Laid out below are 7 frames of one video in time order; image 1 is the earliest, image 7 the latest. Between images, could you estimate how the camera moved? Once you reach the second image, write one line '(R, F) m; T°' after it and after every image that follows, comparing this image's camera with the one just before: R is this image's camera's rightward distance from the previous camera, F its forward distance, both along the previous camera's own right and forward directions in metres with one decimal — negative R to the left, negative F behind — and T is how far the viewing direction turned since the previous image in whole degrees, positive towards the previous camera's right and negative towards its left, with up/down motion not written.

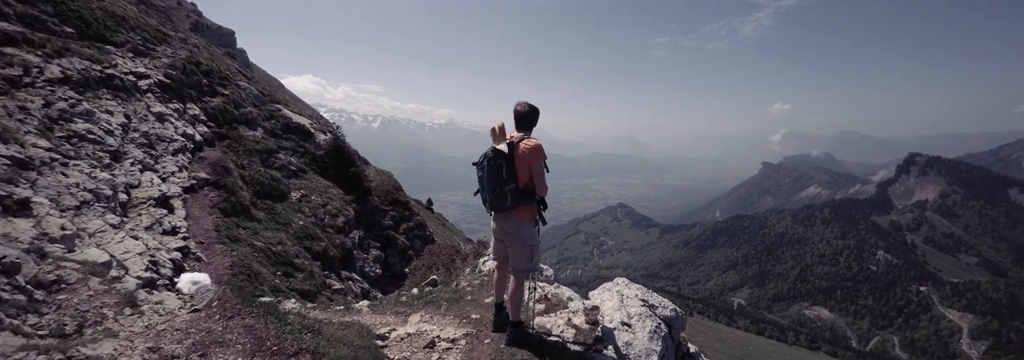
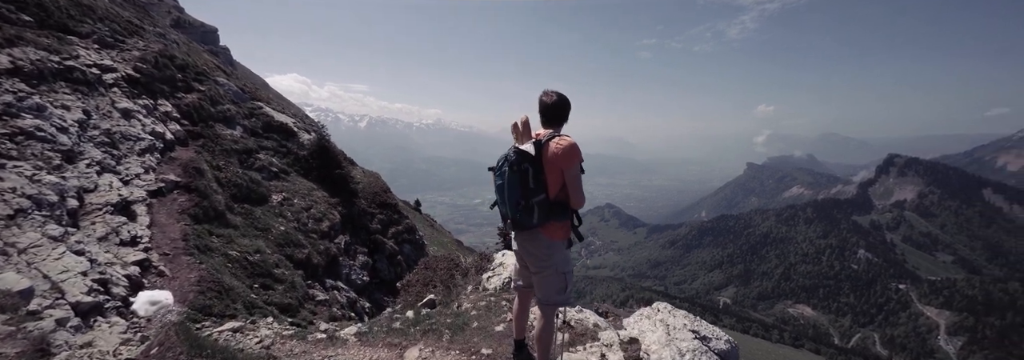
(-0.4, +1.1) m; +2°
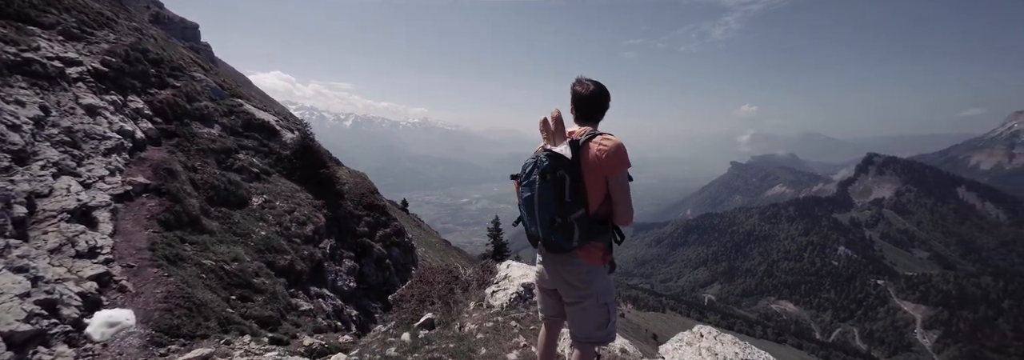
(-0.3, +0.8) m; +2°
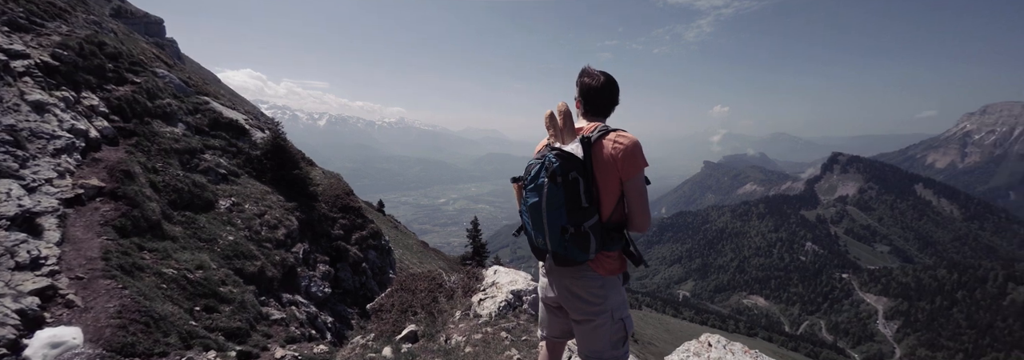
(-0.2, +0.4) m; +3°
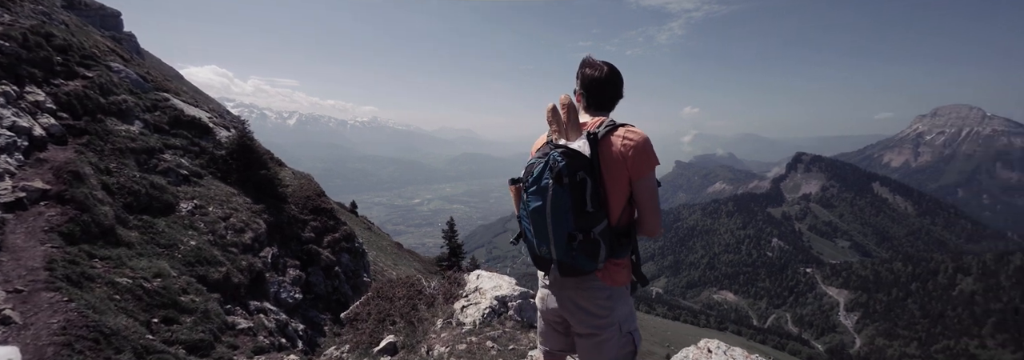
(-0.1, +0.3) m; +3°
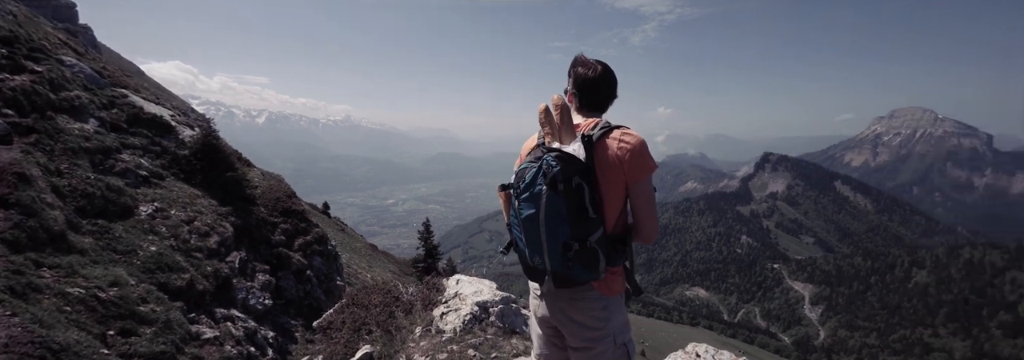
(-0.1, +0.2) m; +3°
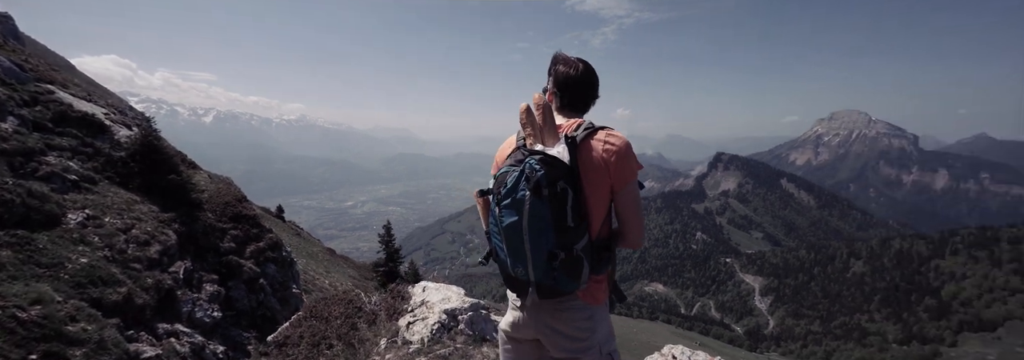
(-0.1, +0.2) m; +5°
